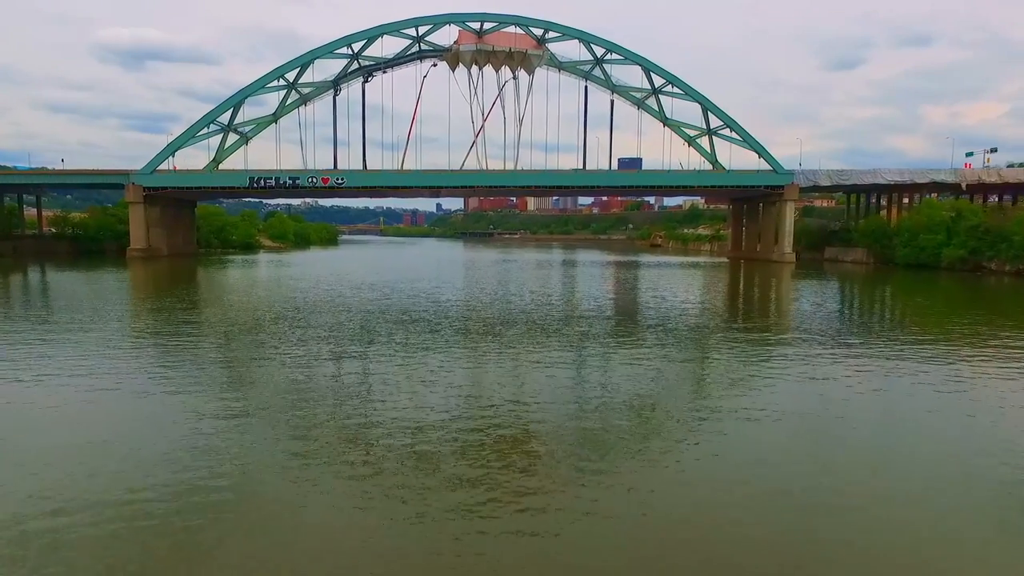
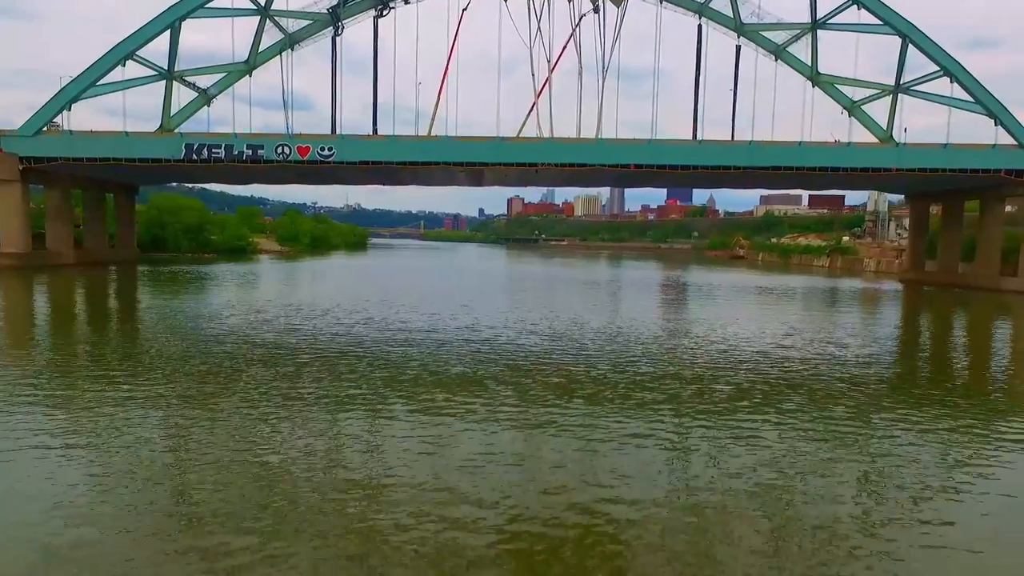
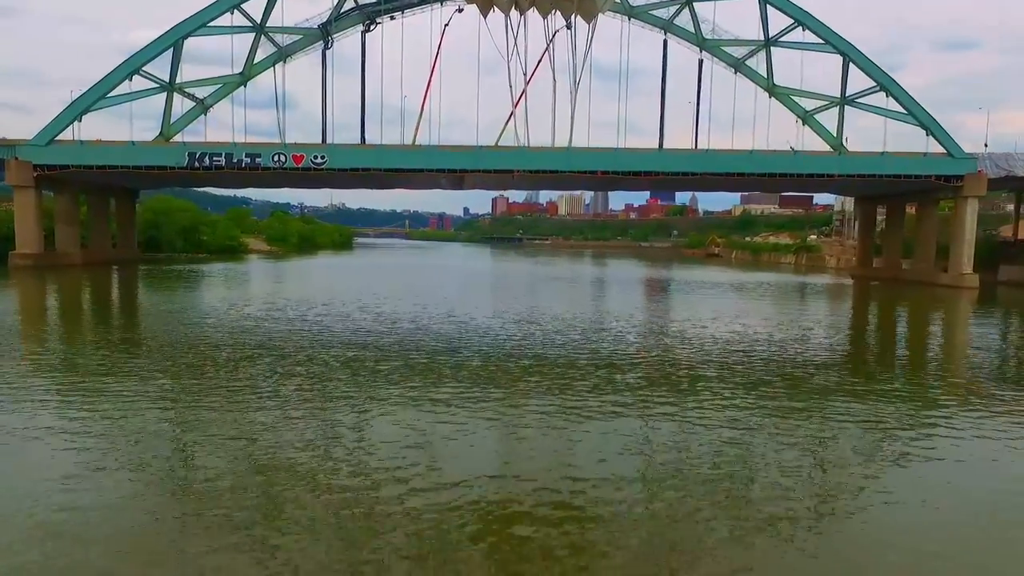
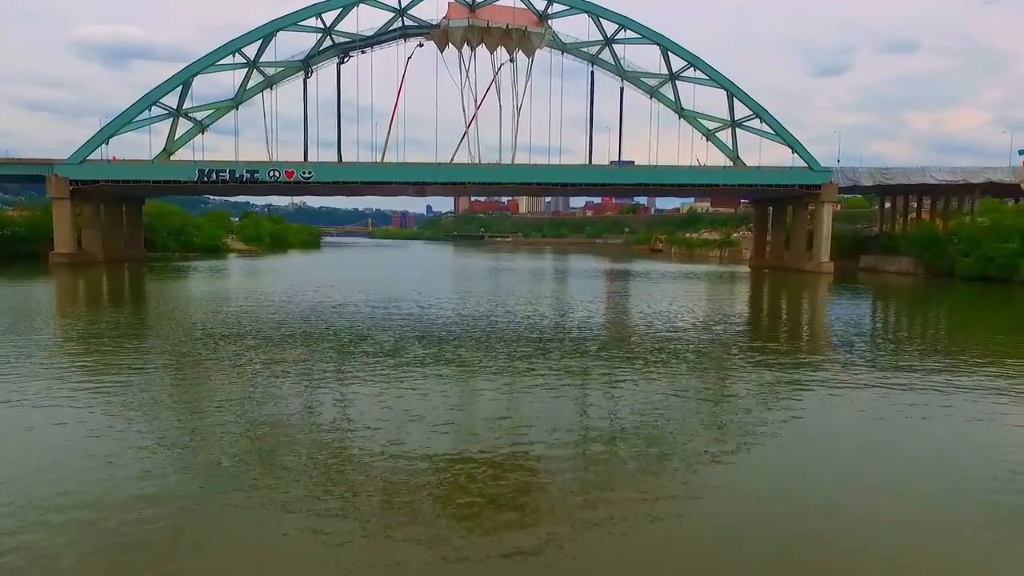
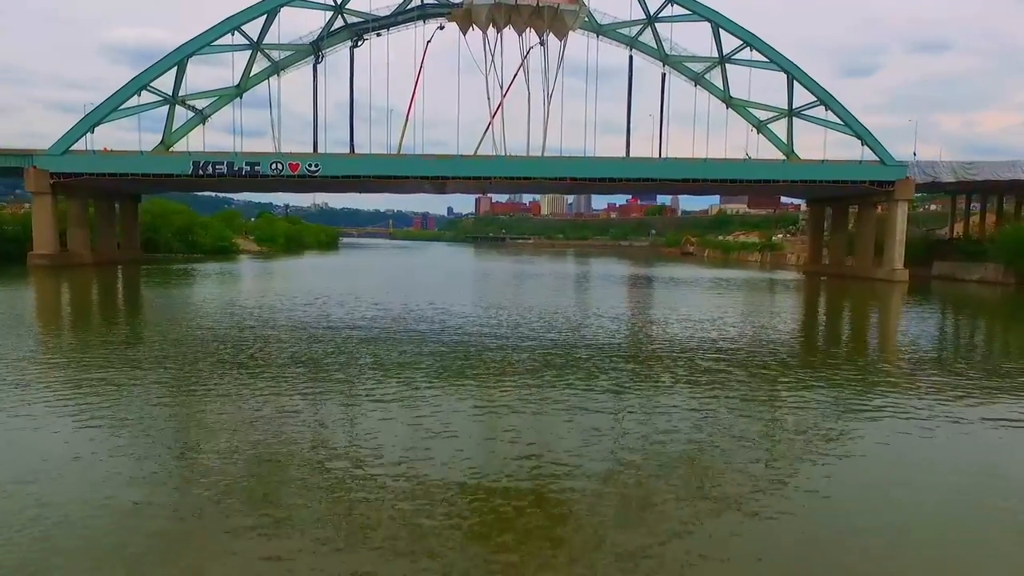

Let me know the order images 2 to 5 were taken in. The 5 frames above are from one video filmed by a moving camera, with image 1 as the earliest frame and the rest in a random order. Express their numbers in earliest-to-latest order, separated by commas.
4, 5, 3, 2
